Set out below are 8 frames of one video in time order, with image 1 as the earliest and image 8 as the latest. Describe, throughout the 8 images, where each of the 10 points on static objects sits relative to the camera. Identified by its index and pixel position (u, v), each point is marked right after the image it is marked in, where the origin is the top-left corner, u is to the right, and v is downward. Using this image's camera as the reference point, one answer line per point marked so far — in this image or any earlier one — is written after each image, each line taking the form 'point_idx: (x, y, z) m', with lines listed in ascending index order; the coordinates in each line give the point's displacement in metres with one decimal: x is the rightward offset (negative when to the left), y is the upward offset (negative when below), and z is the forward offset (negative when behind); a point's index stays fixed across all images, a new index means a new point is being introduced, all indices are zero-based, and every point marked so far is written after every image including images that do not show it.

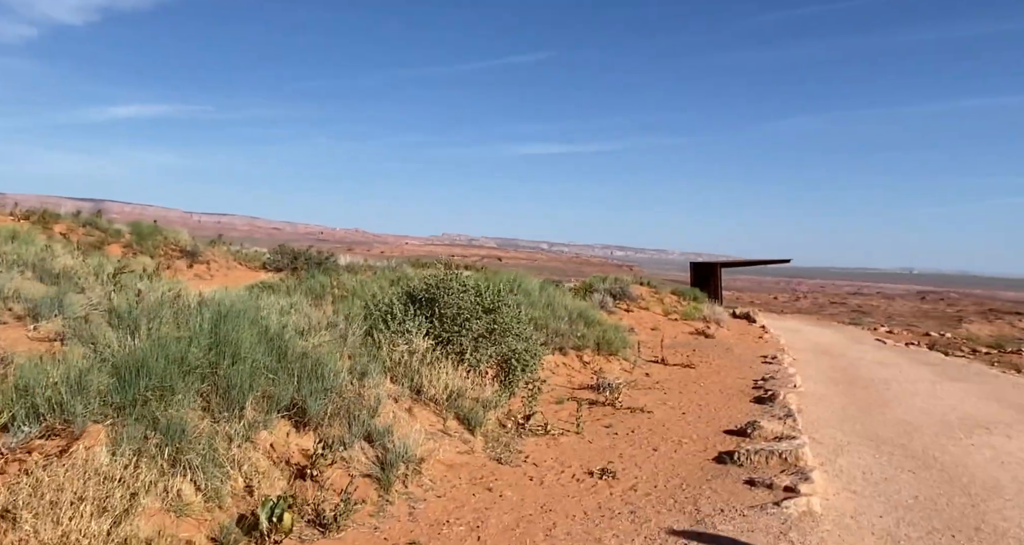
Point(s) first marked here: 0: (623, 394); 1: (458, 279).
0: (+1.4, -1.6, +9.2) m
1: (-0.5, 0.0, +7.1) m
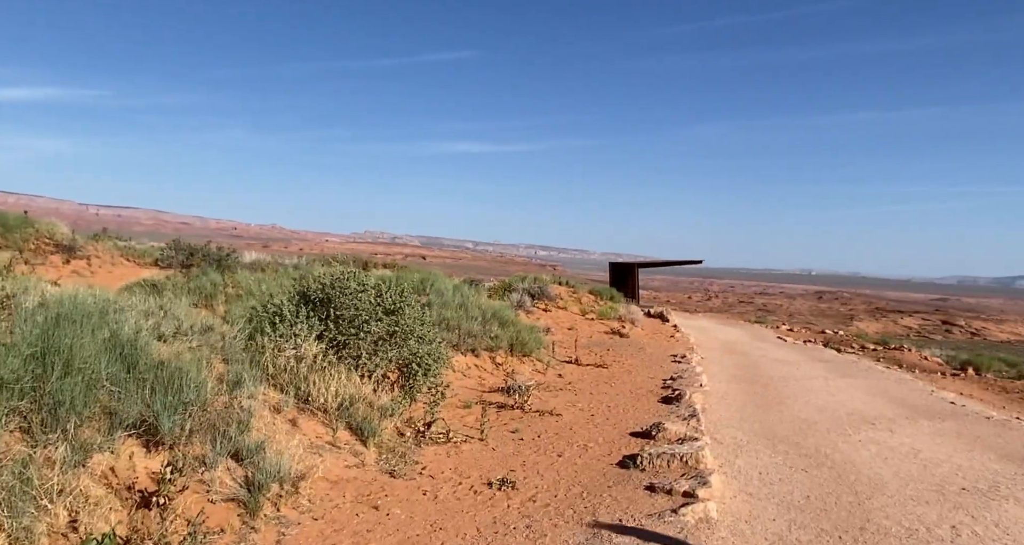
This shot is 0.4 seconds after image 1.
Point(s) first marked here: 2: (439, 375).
0: (+0.2, -1.5, +9.0) m
1: (-1.4, 0.0, +6.6) m
2: (-0.7, -1.0, +6.7) m
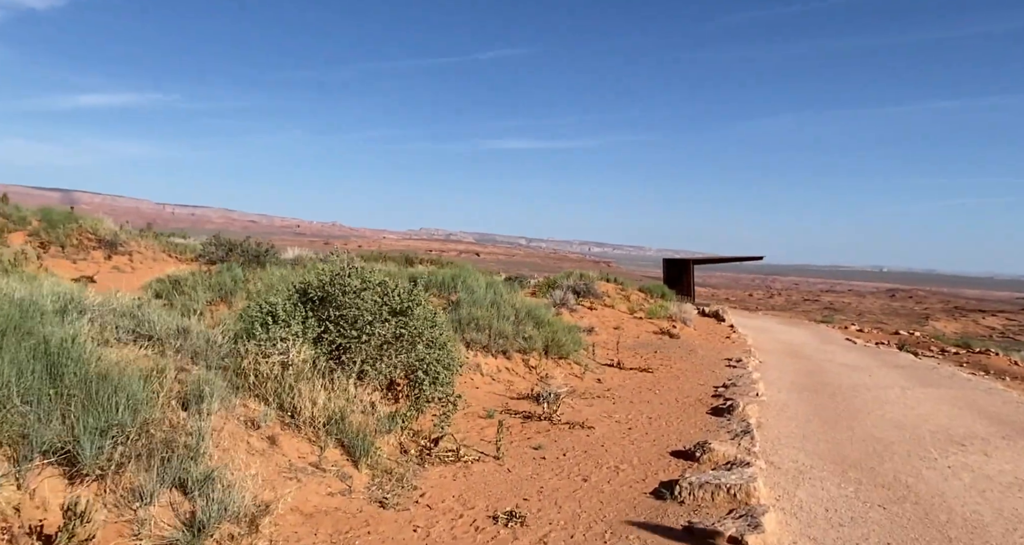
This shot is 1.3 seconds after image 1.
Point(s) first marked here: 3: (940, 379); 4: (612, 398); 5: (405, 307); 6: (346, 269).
0: (+0.6, -1.5, +8.1) m
1: (-1.2, 0.0, +5.9) m
2: (-0.5, -0.9, +5.9) m
3: (+7.0, -1.7, +11.8) m
4: (+1.3, -1.6, +9.1) m
5: (-0.9, -0.3, +5.9) m
6: (-1.3, 0.0, +5.8) m
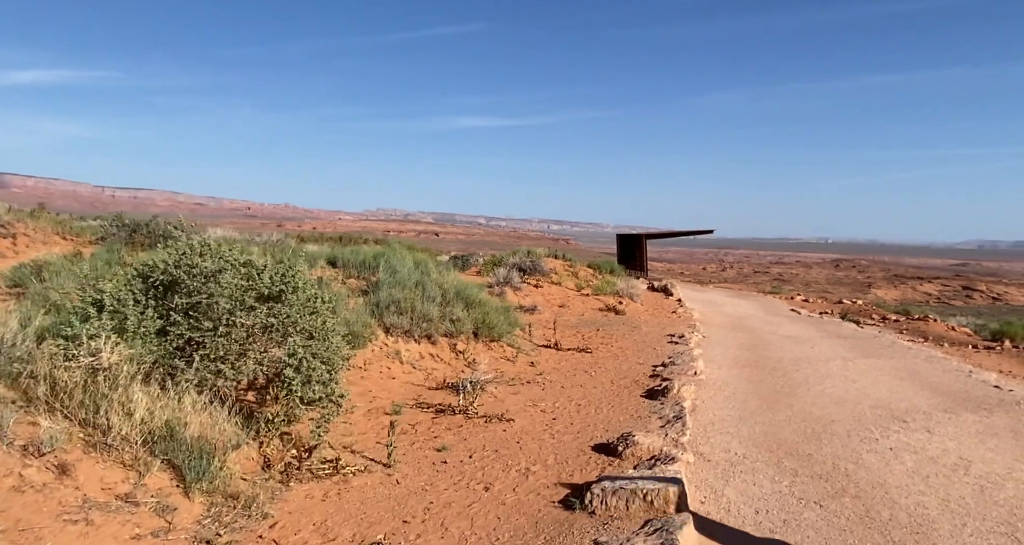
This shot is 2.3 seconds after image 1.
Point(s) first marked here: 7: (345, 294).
0: (-0.3, -1.3, +7.4) m
1: (-2.0, +0.1, +5.1) m
2: (-1.3, -0.8, +5.1) m
3: (+6.0, -1.2, +11.4) m
4: (+0.3, -1.3, +8.4) m
5: (-1.6, -0.1, +5.1) m
6: (-2.1, +0.2, +4.9) m
7: (-2.2, -0.3, +9.3) m
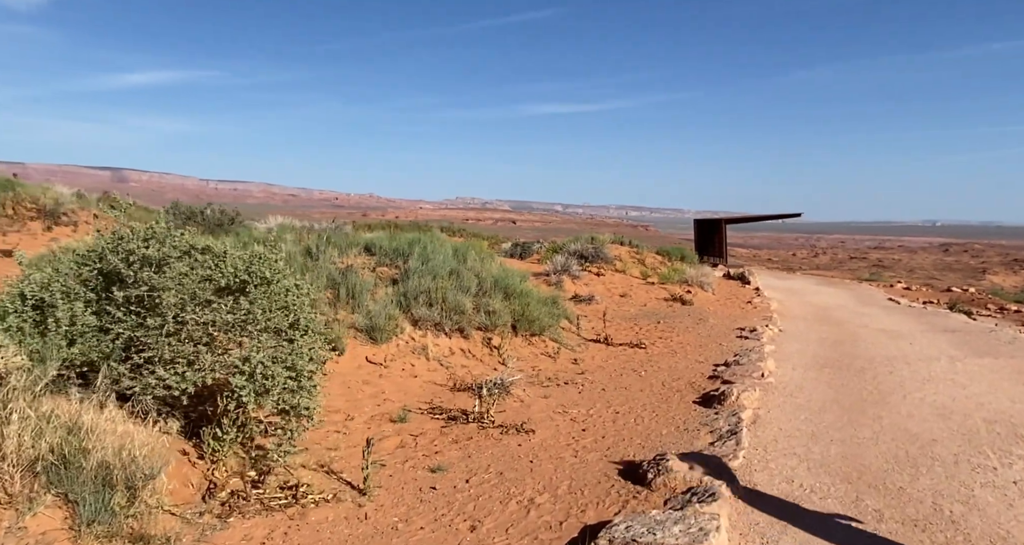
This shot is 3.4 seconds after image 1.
0: (0.0, -1.1, +6.5) m
1: (-2.0, +0.2, +4.3) m
2: (-1.2, -0.7, +4.3) m
3: (+6.6, -1.0, +9.8) m
4: (+0.7, -1.2, +7.4) m
5: (-1.6, -0.1, +4.3) m
6: (-2.1, +0.2, +4.2) m
7: (-1.7, -0.1, +8.6) m
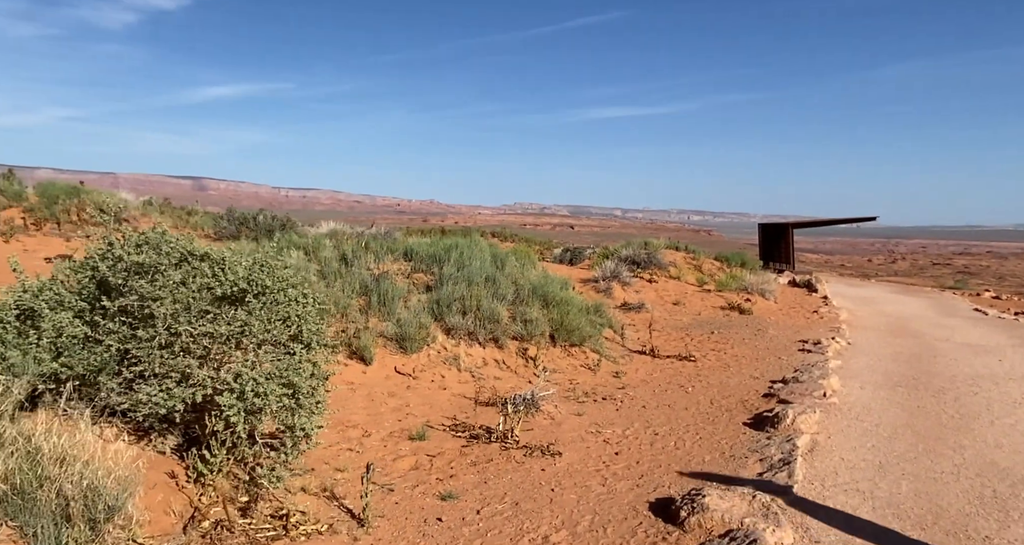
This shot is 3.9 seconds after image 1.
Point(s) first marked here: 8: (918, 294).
0: (+0.3, -1.2, +6.0) m
1: (-1.9, +0.2, +4.1) m
2: (-1.2, -0.8, +4.0) m
3: (+7.1, -1.1, +8.8) m
4: (+1.0, -1.2, +6.9) m
5: (-1.5, -0.1, +4.0) m
6: (-2.0, +0.2, +3.9) m
7: (-1.2, -0.2, +8.3) m
8: (+10.0, -0.5, +18.0) m
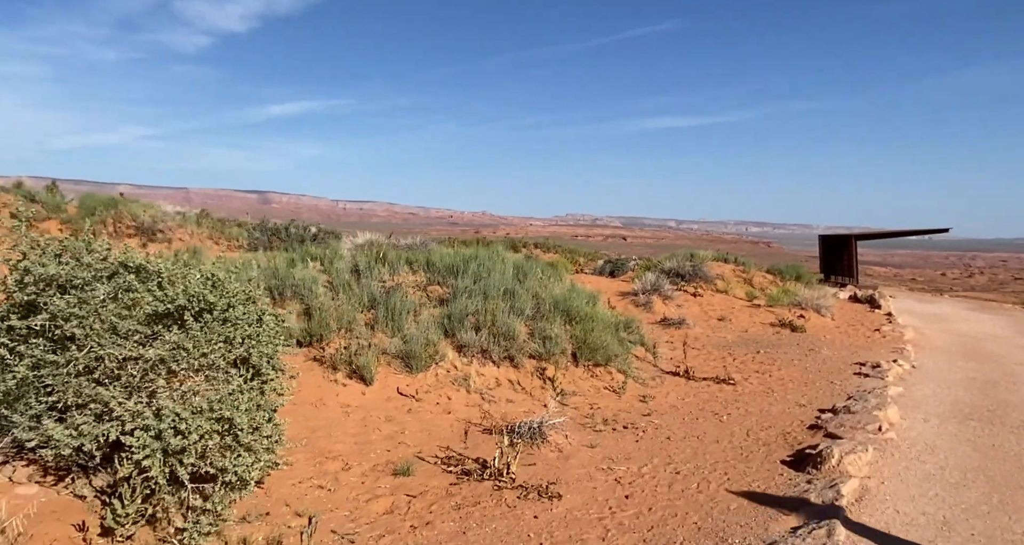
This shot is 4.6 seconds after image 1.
0: (+0.3, -1.3, +5.4) m
1: (-2.0, +0.1, +3.6) m
2: (-1.3, -0.8, +3.4) m
3: (+7.4, -1.3, +7.6) m
4: (+1.1, -1.3, +6.1) m
5: (-1.6, -0.2, +3.5) m
6: (-2.1, +0.1, +3.5) m
7: (-1.0, -0.4, +7.7) m
8: (+10.9, -0.9, +16.6) m
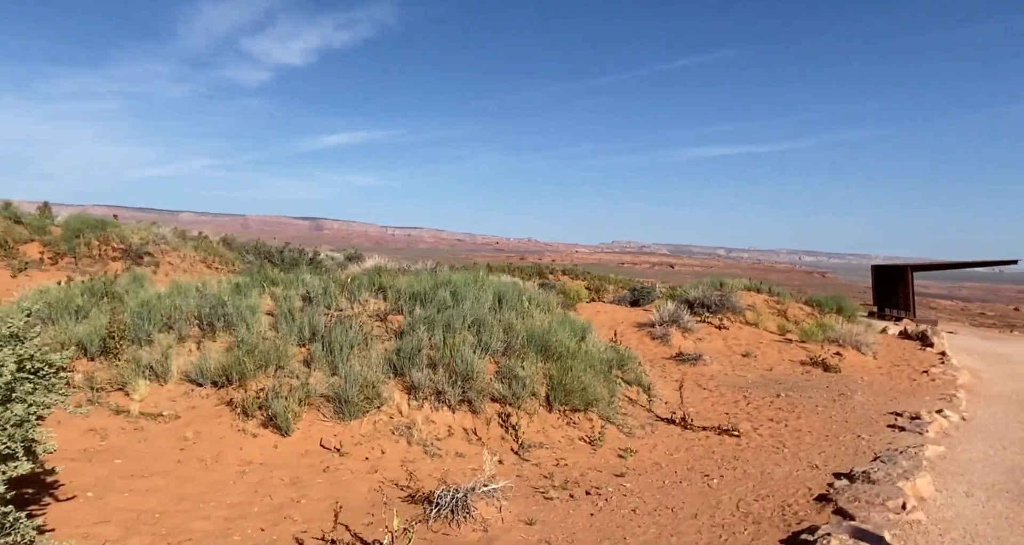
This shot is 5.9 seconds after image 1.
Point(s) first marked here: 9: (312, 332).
0: (-0.2, -1.5, +4.3) m
1: (-2.6, 0.0, +2.7) m
2: (-1.9, -0.9, +2.5) m
3: (+7.0, -1.6, +6.1) m
4: (+0.7, -1.6, +5.0) m
5: (-2.2, -0.3, +2.6) m
6: (-2.7, 0.0, +2.6) m
7: (-1.4, -0.6, +6.8) m
8: (+11.1, -1.6, +14.8) m
9: (-1.9, -0.6, +6.8) m
